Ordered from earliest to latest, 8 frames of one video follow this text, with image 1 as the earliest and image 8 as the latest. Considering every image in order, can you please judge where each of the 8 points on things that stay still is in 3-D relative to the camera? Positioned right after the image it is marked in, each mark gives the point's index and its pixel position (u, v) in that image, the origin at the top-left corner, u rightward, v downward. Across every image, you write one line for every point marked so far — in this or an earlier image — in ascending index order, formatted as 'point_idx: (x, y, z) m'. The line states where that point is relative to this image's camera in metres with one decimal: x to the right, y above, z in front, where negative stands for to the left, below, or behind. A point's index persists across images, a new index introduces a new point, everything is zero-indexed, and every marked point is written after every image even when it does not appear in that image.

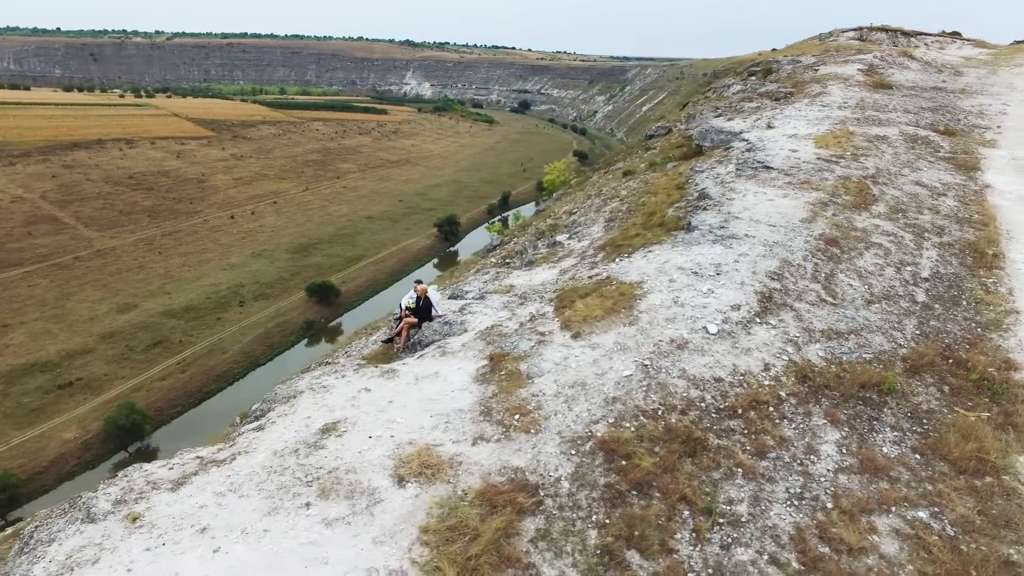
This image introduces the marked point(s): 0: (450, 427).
0: (-0.9, -2.2, +9.9) m
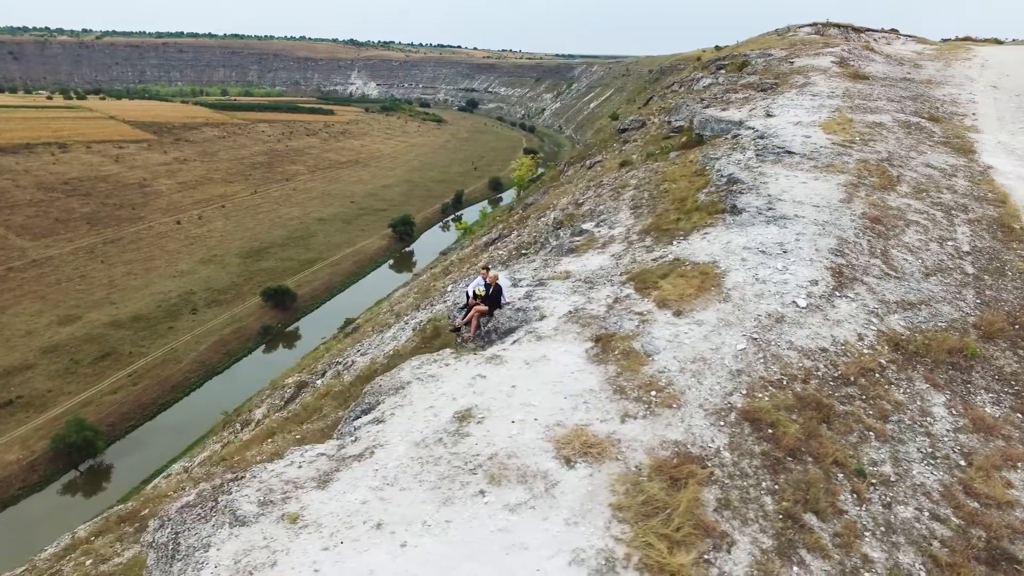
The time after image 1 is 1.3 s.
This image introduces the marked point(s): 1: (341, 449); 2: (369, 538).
0: (+1.4, -1.9, +9.9) m
1: (-2.6, -2.5, +9.5) m
2: (-1.7, -3.1, +7.4) m
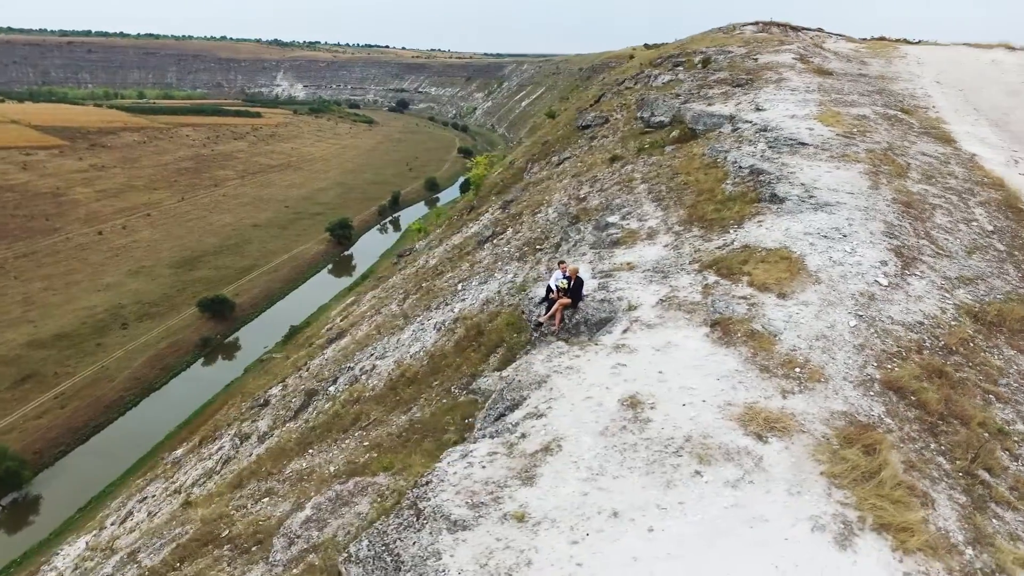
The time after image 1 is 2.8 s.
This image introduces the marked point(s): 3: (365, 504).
0: (+4.0, -1.6, +10.3) m
1: (+0.1, -2.4, +9.5) m
2: (+1.3, -2.9, +7.5) m
3: (-2.7, -4.0, +11.0) m
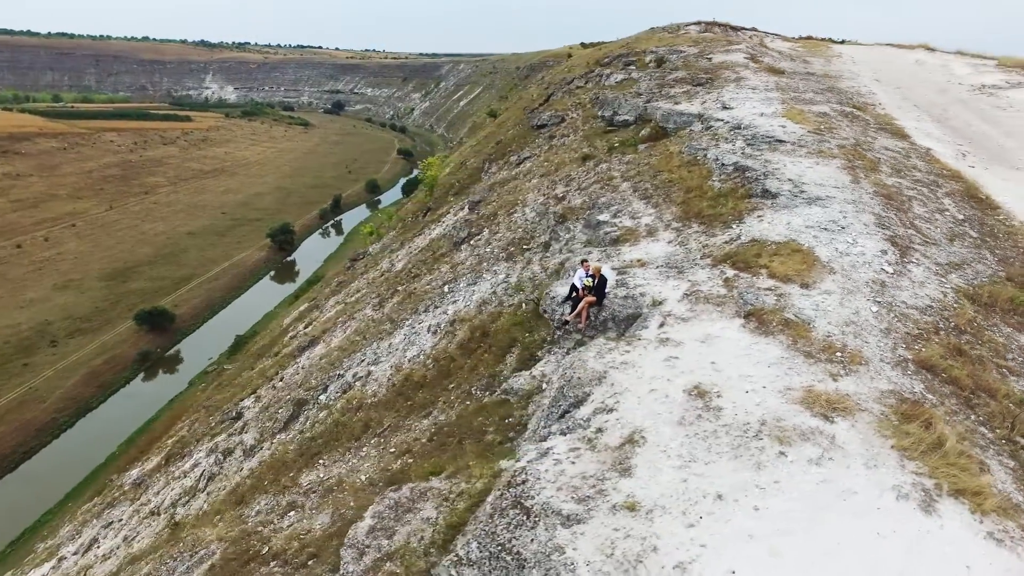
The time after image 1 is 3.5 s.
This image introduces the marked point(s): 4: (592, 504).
0: (+5.2, -1.5, +10.9) m
1: (+1.4, -2.4, +9.8) m
2: (+2.8, -2.9, +7.9) m
3: (-1.5, -4.0, +11.0) m
4: (+1.1, -2.9, +8.3) m
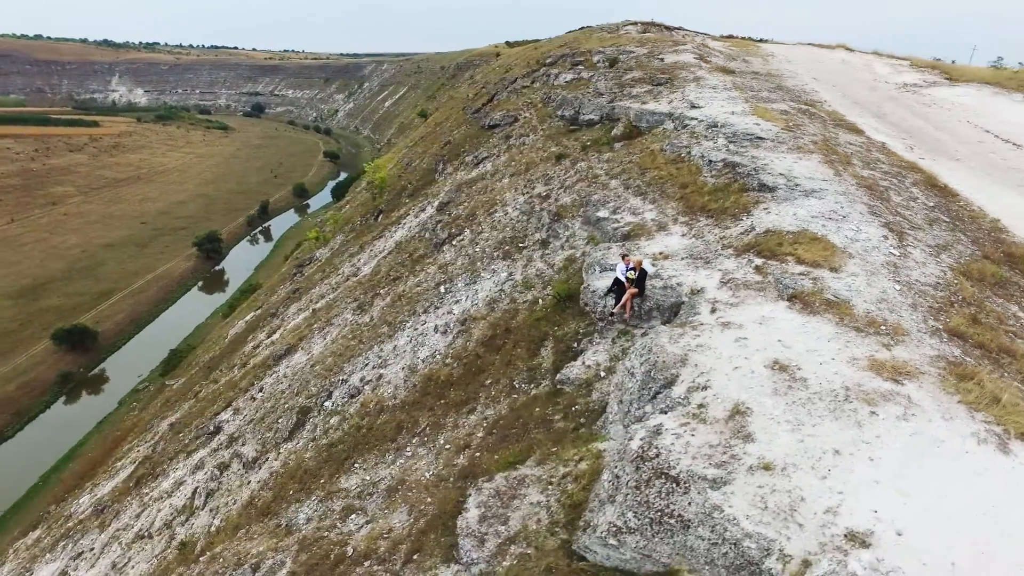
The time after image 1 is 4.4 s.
0: (+7.0, -1.1, +12.4) m
1: (+3.4, -2.2, +10.9) m
2: (+5.0, -2.6, +9.1) m
3: (+0.5, -4.0, +11.8) m
4: (+3.3, -2.8, +9.3) m
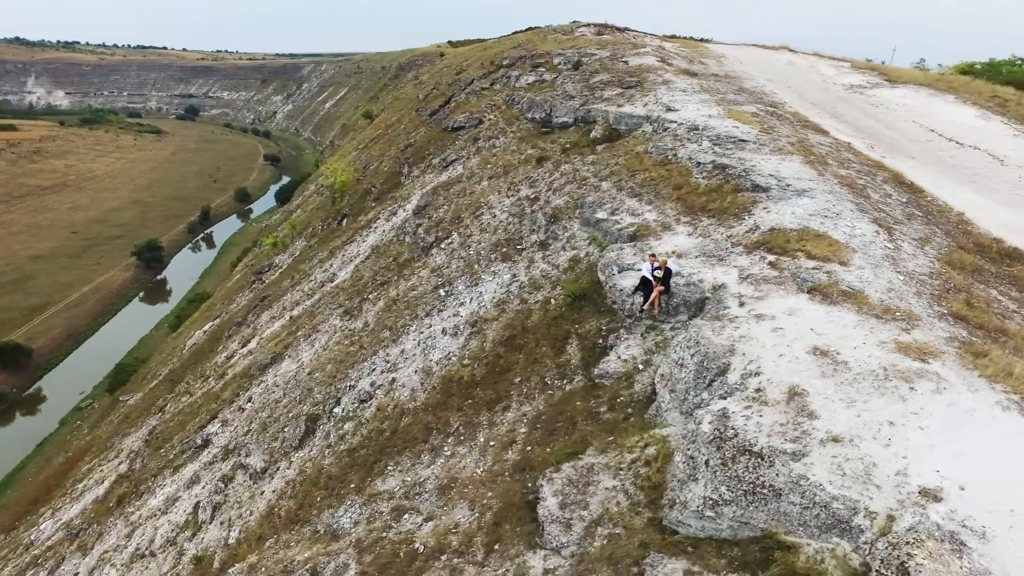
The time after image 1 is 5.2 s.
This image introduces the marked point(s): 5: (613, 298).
0: (+8.4, -0.9, +13.9) m
1: (+5.0, -2.2, +12.2) m
2: (+6.7, -2.5, +10.5) m
3: (+2.1, -4.0, +12.8) m
4: (+5.1, -2.7, +10.6) m
5: (+3.2, -0.3, +19.2) m
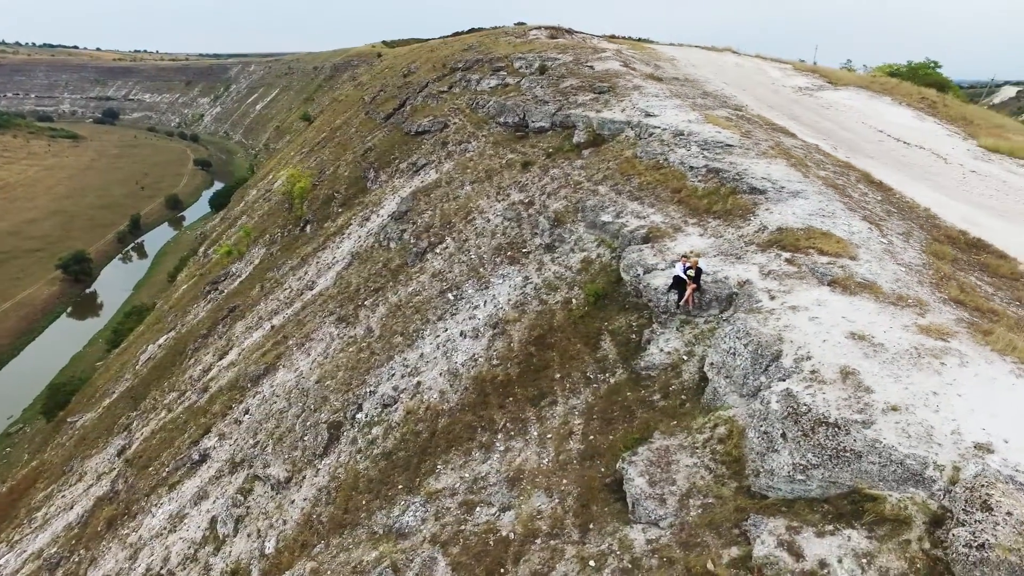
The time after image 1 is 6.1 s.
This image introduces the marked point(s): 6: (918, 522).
0: (+10.3, -0.7, +16.2) m
1: (+7.1, -2.1, +14.1) m
2: (+9.0, -2.3, +12.6) m
3: (+4.2, -4.0, +14.5) m
4: (+7.3, -2.6, +12.6) m
5: (+4.6, -0.3, +20.9) m
6: (+7.1, -4.1, +10.7) m
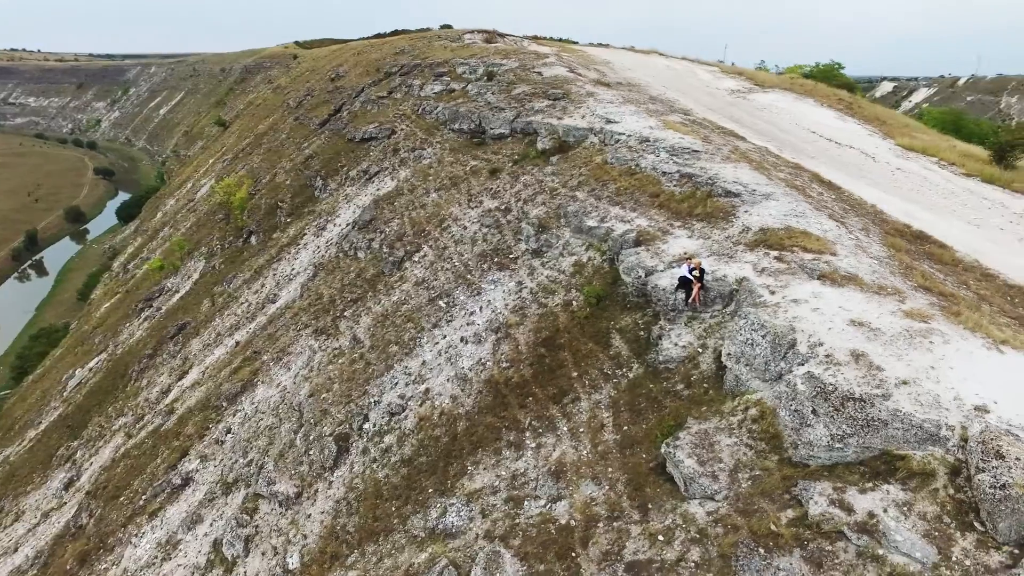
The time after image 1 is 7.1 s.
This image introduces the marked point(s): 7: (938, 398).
0: (+11.5, -0.4, +18.9) m
1: (+8.7, -1.9, +16.4) m
2: (+10.7, -2.1, +15.2) m
3: (+5.9, -4.0, +16.5) m
4: (+9.1, -2.5, +14.9) m
5: (+5.3, -0.3, +22.9) m
6: (+9.2, -4.0, +13.1) m
7: (+10.0, -2.6, +14.3) m
